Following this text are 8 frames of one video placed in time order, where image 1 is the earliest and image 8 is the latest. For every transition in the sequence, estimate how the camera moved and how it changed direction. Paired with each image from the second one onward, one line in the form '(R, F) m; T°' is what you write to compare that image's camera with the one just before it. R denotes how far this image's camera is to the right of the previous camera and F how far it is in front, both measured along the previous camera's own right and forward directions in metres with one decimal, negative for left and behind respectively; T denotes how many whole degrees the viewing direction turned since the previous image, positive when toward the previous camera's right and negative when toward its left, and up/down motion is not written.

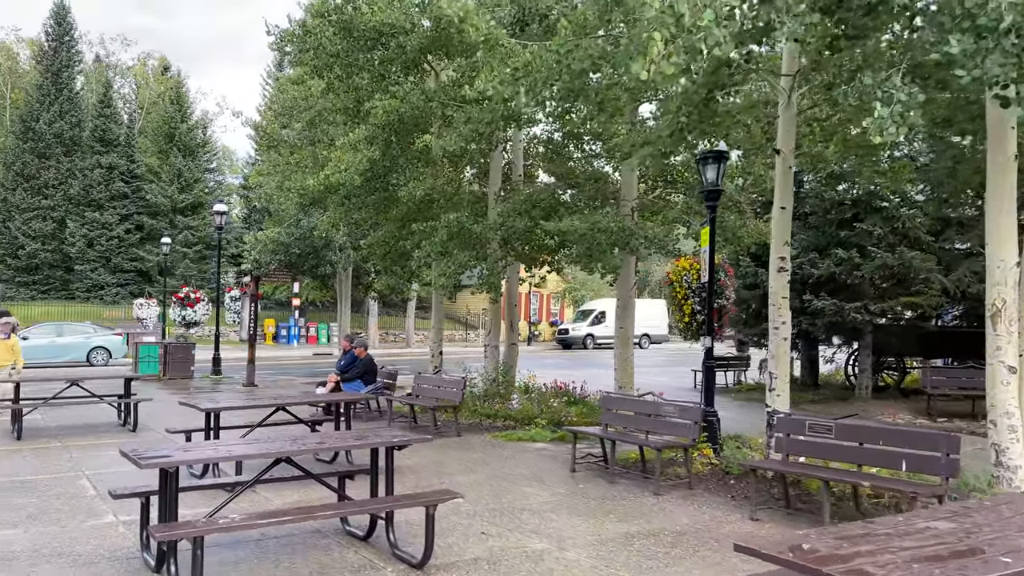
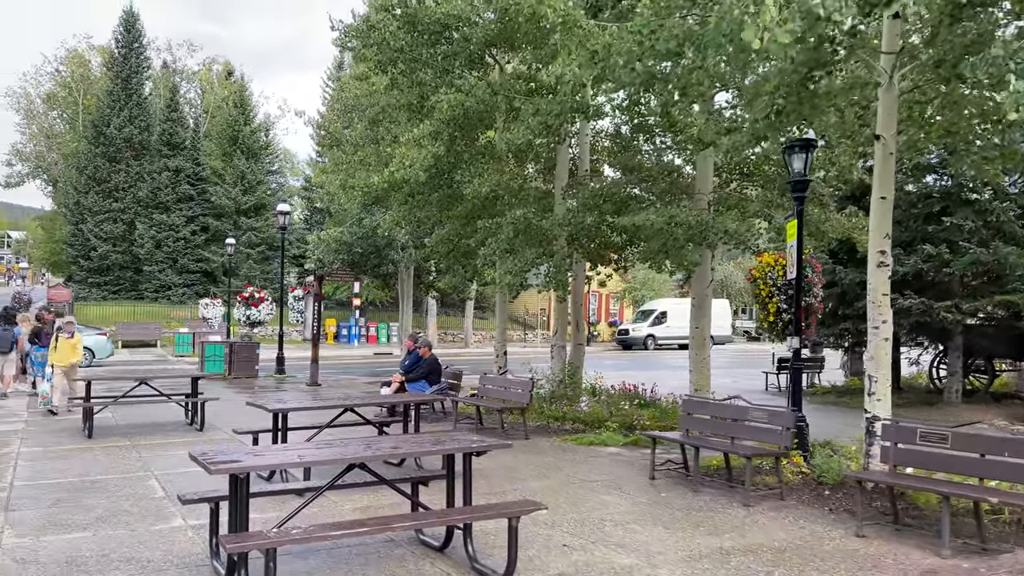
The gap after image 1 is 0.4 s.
(-0.2, +0.4) m; -4°
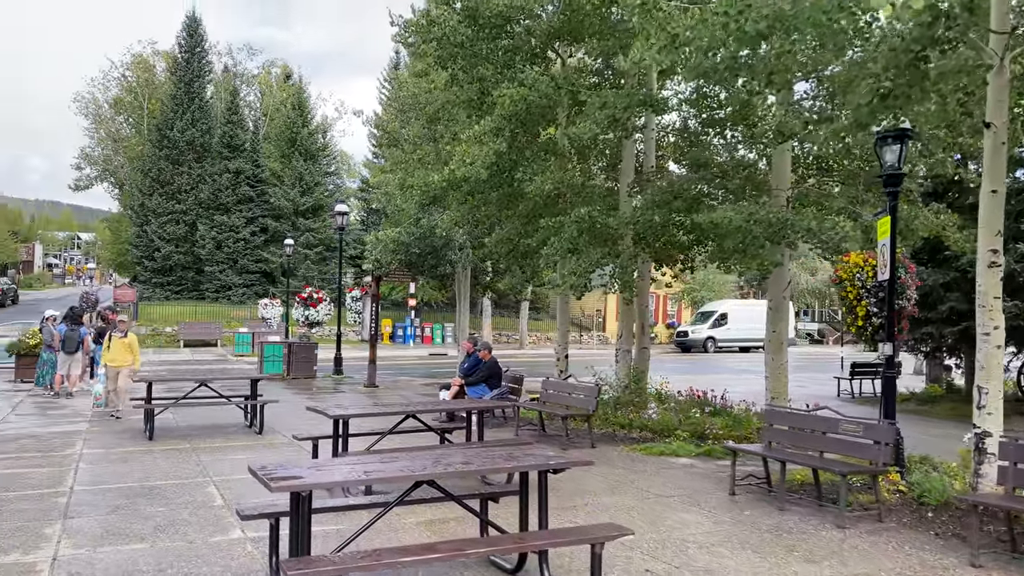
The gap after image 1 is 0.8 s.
(-0.2, +0.4) m; -4°
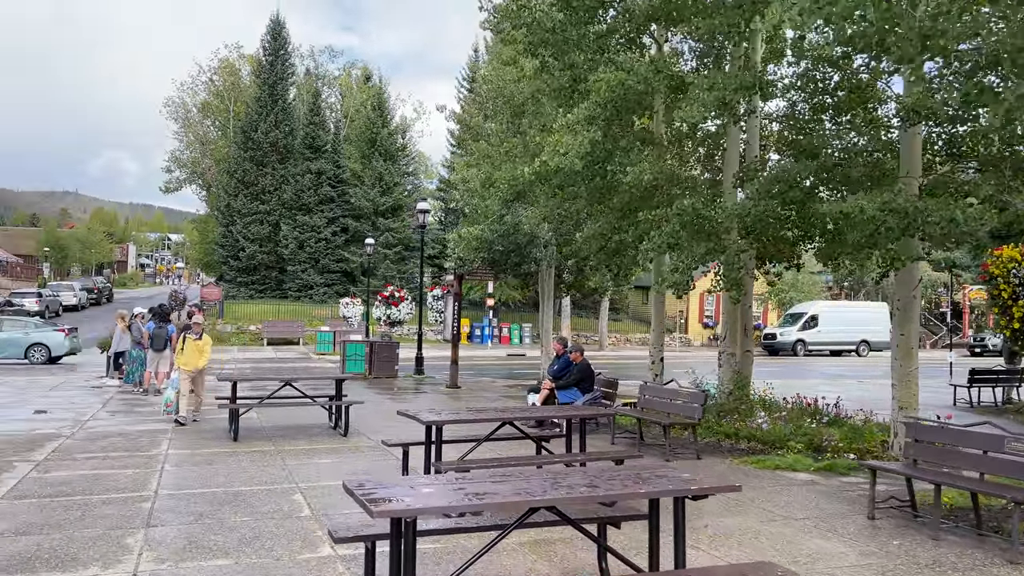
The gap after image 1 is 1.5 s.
(-0.3, +0.6) m; -5°
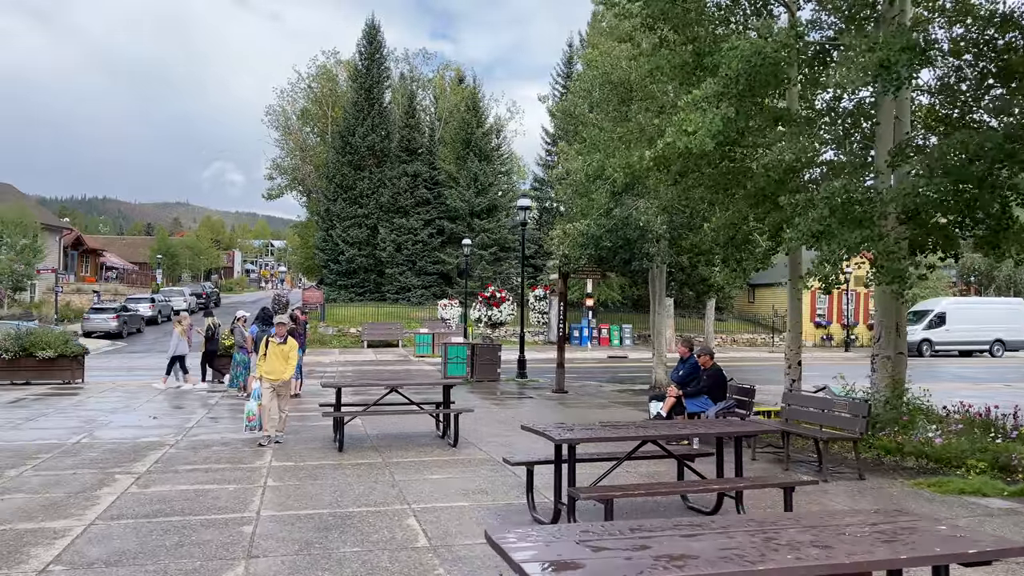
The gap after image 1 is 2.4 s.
(-0.4, +0.9) m; -7°
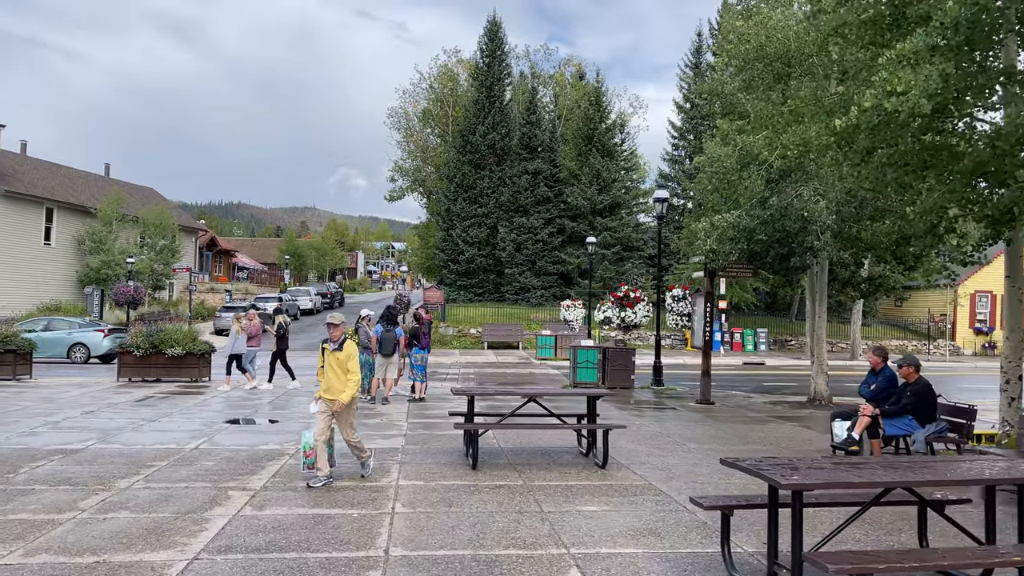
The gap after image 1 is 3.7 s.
(-0.5, +1.3) m; -8°
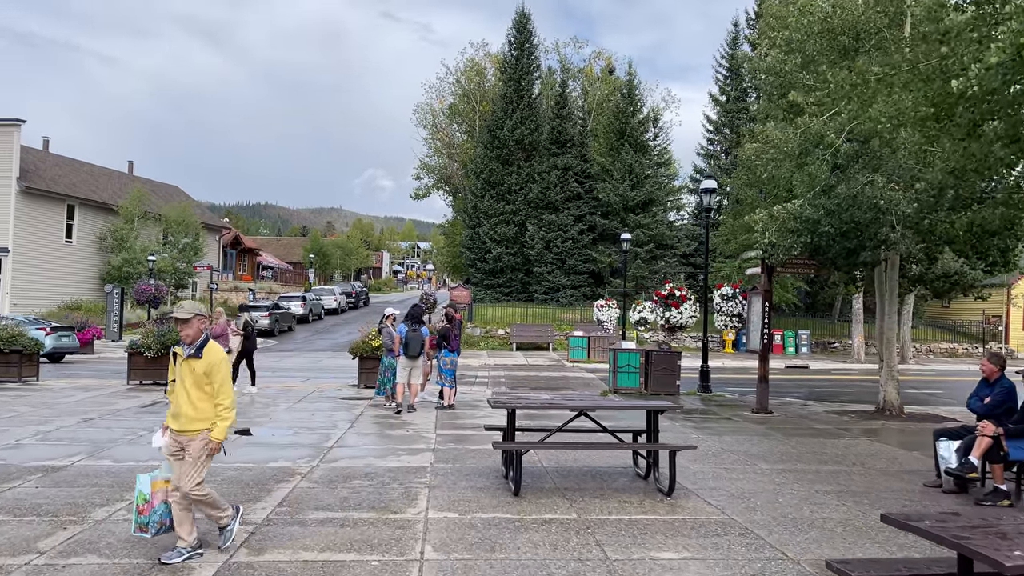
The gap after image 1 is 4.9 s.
(-0.2, +1.3) m; -2°
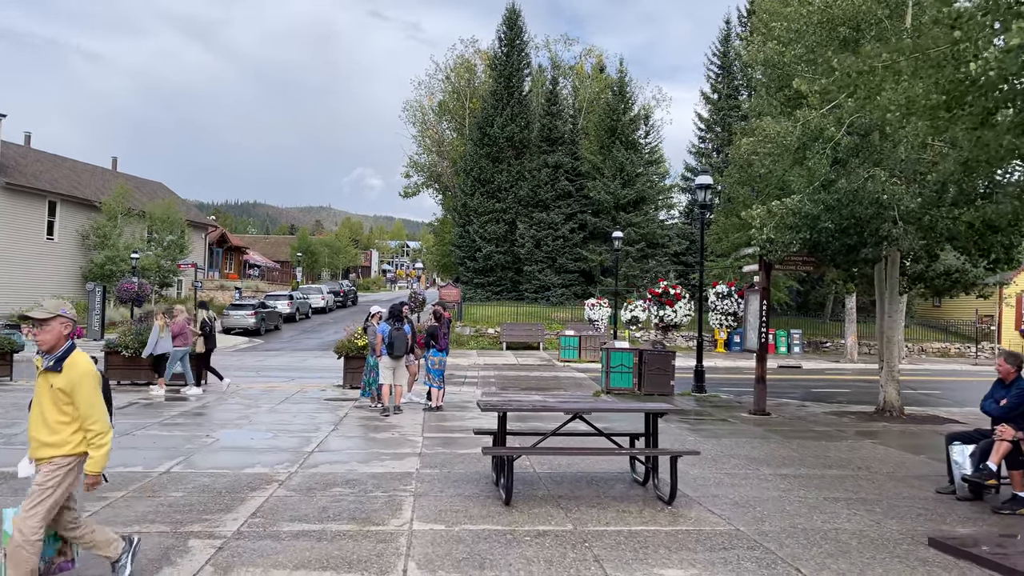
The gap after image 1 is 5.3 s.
(0.0, +0.4) m; +1°
